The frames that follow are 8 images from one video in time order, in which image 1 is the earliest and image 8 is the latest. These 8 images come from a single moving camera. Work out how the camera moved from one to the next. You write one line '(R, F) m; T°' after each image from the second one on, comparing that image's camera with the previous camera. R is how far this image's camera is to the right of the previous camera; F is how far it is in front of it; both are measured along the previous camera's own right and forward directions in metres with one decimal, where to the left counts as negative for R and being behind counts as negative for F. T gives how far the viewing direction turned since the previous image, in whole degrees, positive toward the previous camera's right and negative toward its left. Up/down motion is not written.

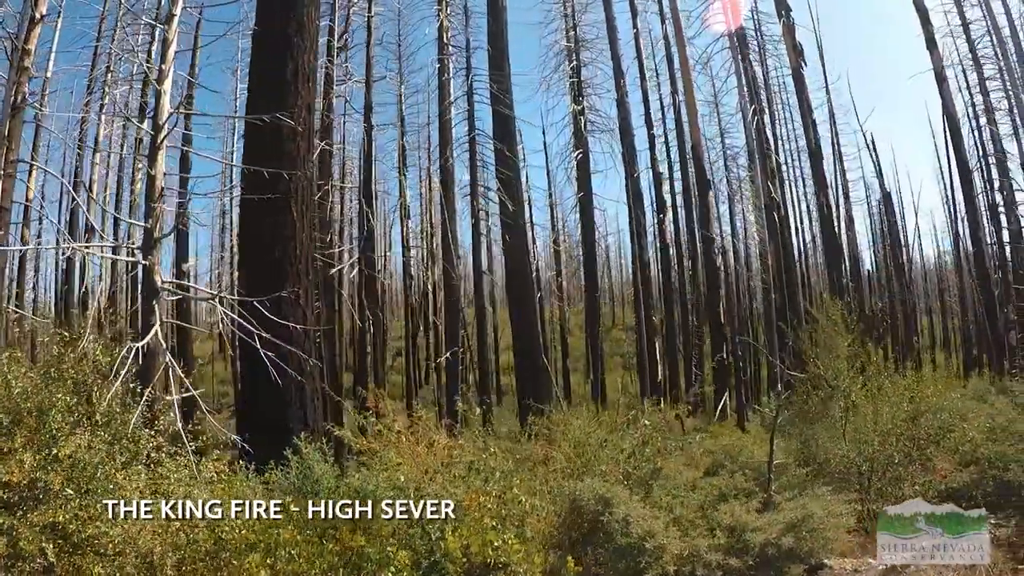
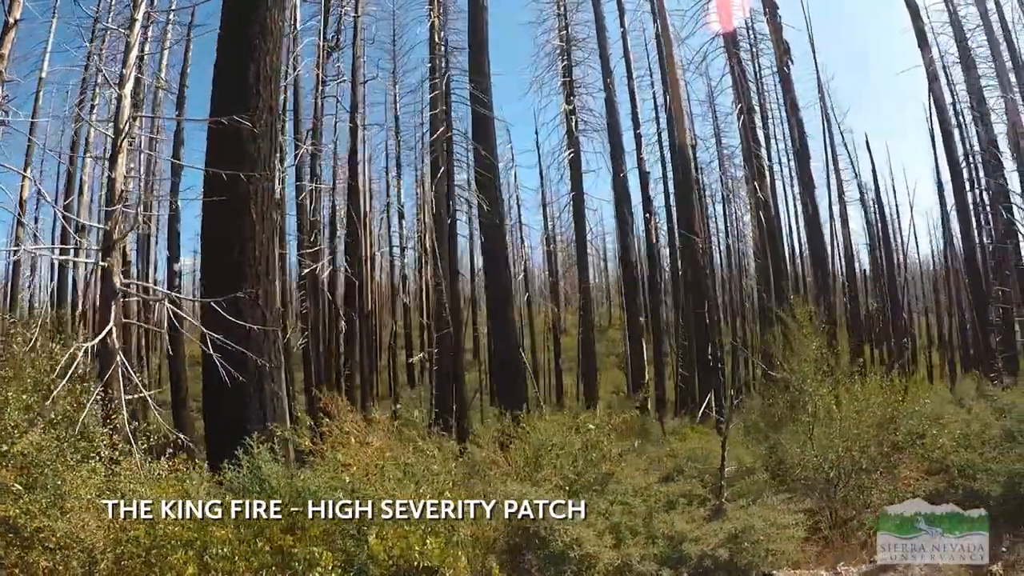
(+0.6, 0.0) m; -2°
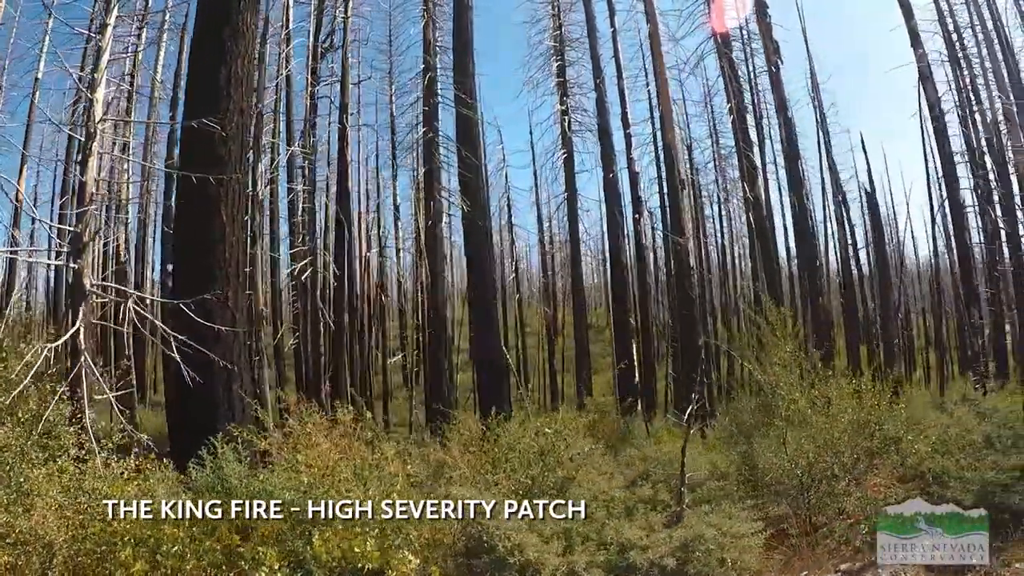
(+0.5, 0.0) m; -1°
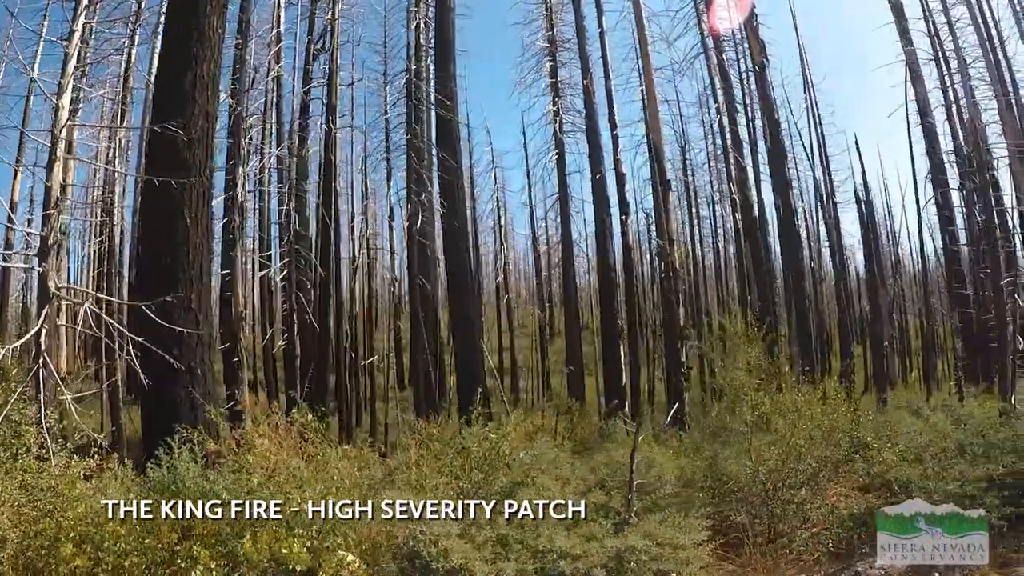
(+0.6, 0.0) m; -1°
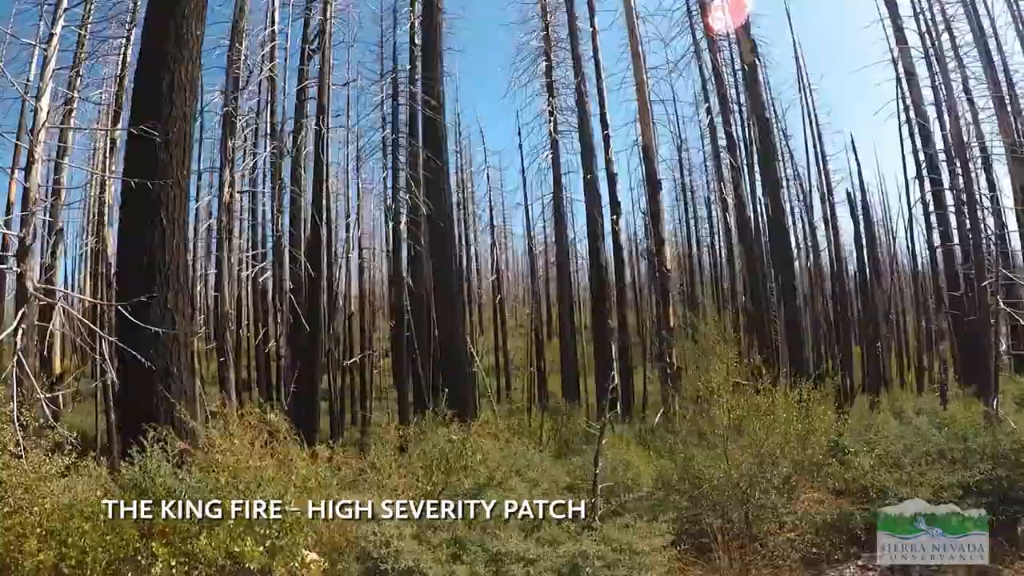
(+0.4, 0.0) m; -1°
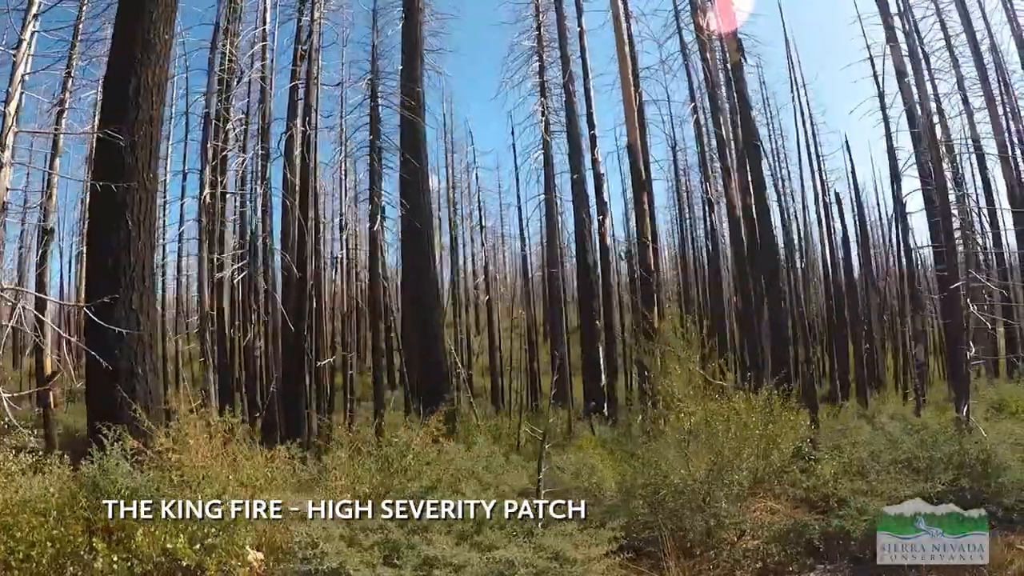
(+0.6, 0.0) m; -2°
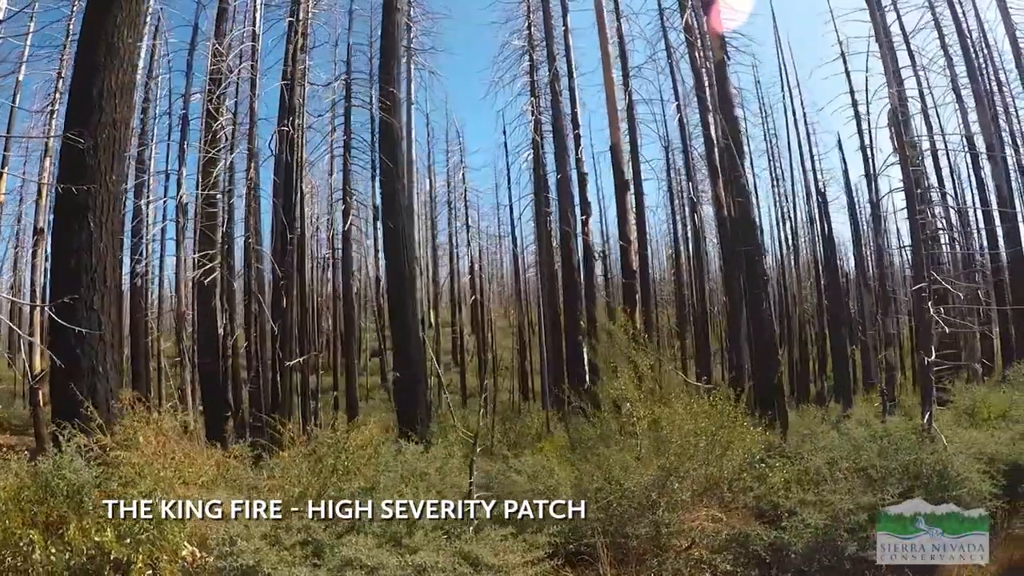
(+0.7, 0.0) m; -2°
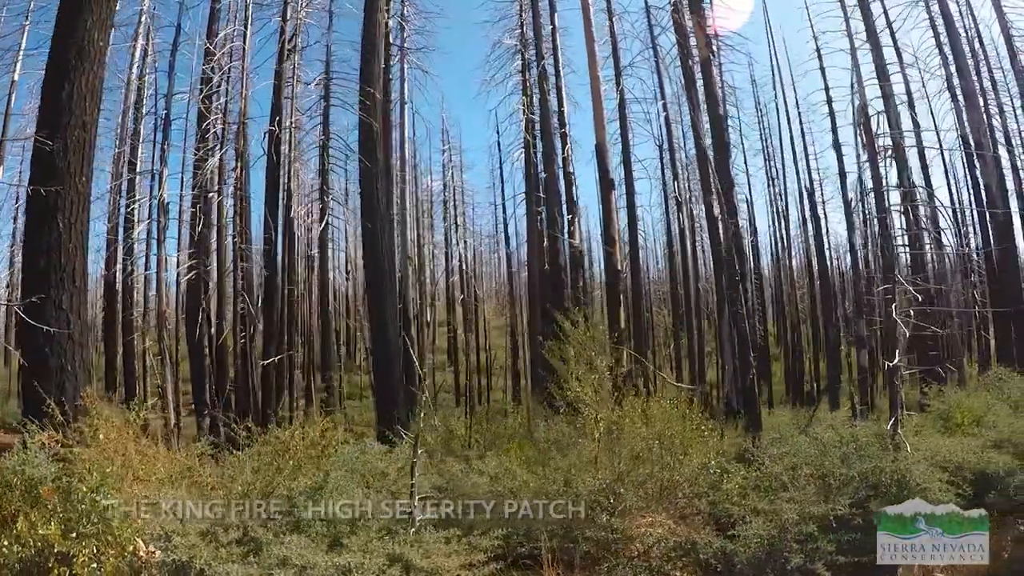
(+0.6, 0.0) m; -2°
